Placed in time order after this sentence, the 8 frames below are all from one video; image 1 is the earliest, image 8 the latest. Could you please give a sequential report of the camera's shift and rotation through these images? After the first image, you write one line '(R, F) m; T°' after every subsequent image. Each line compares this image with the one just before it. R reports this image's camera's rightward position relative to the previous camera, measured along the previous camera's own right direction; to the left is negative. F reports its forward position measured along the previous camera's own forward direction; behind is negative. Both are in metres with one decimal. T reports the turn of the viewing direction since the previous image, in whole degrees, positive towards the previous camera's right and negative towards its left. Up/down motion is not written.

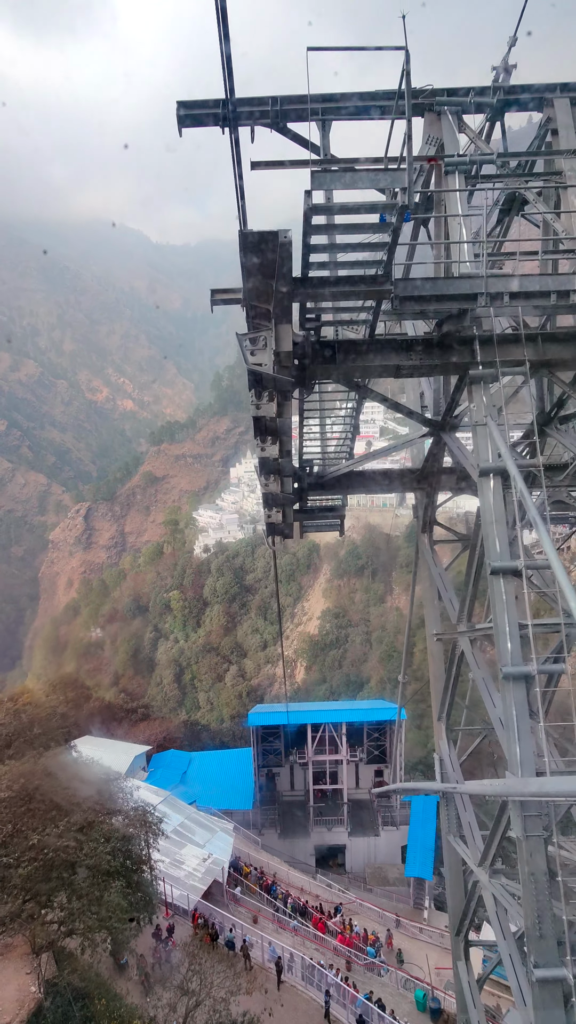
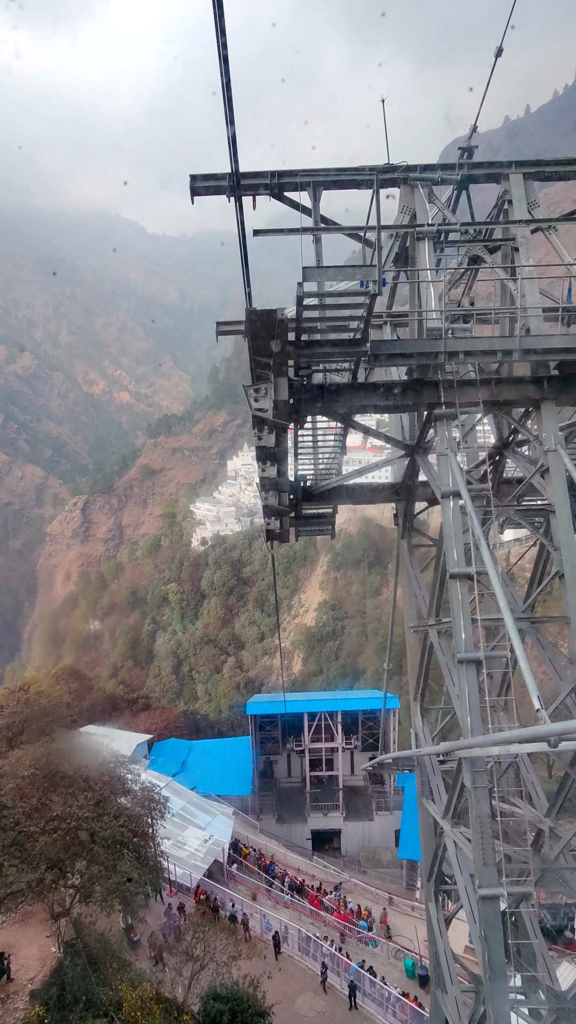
(0.0, -0.4) m; 0°
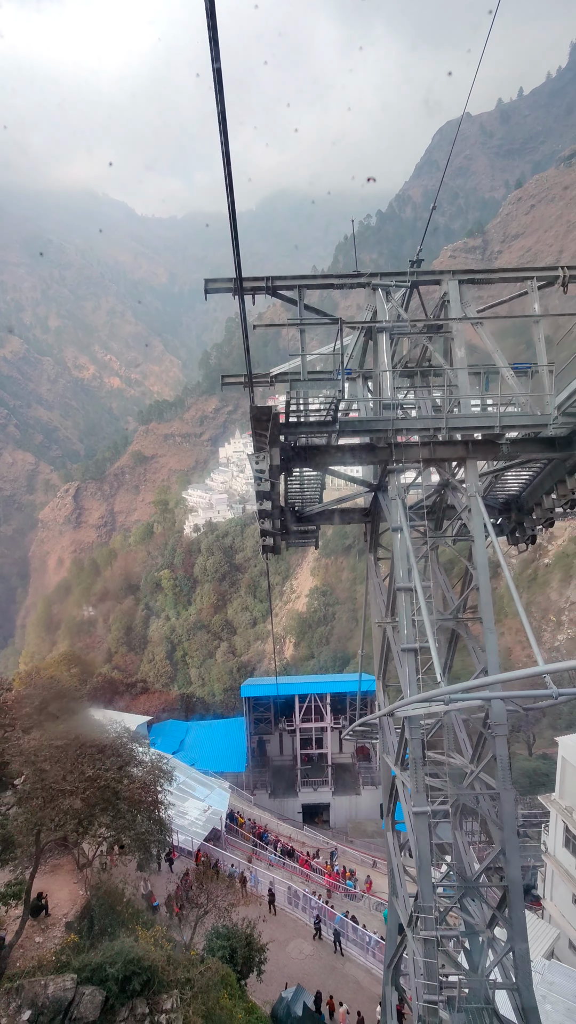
(0.0, -0.9) m; +1°
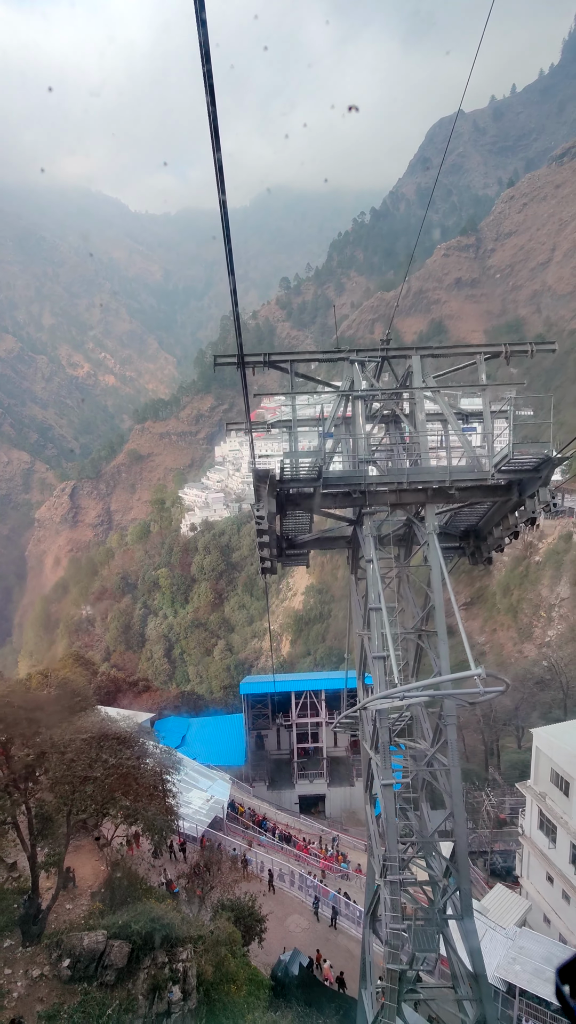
(0.0, -0.8) m; 0°
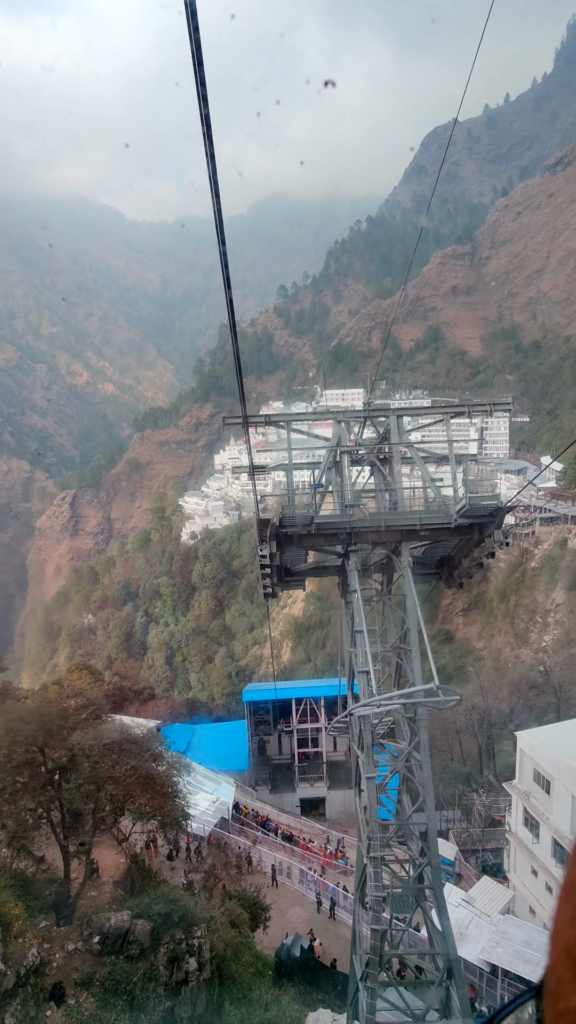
(0.0, -0.8) m; 0°
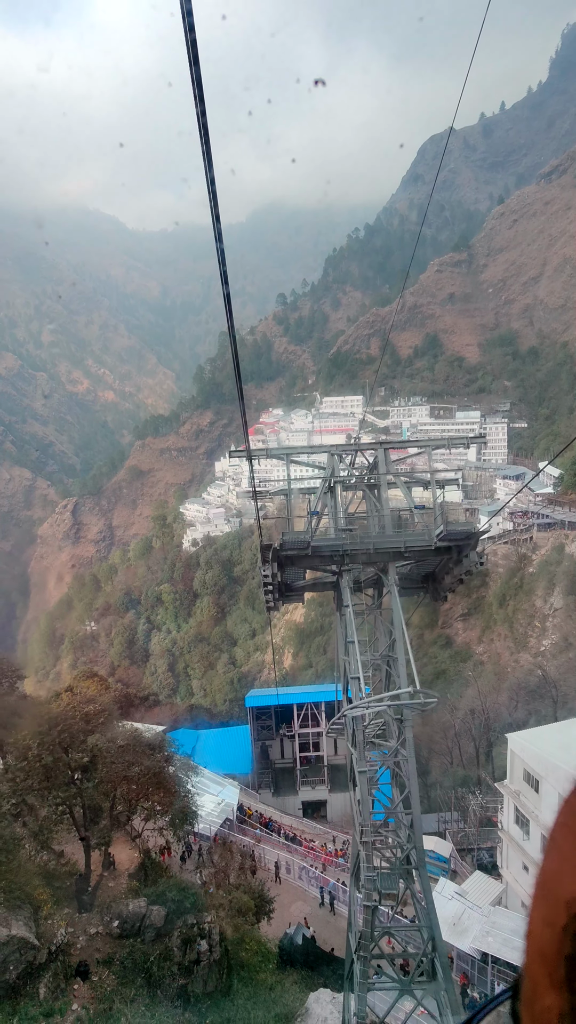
(0.0, -0.7) m; 0°
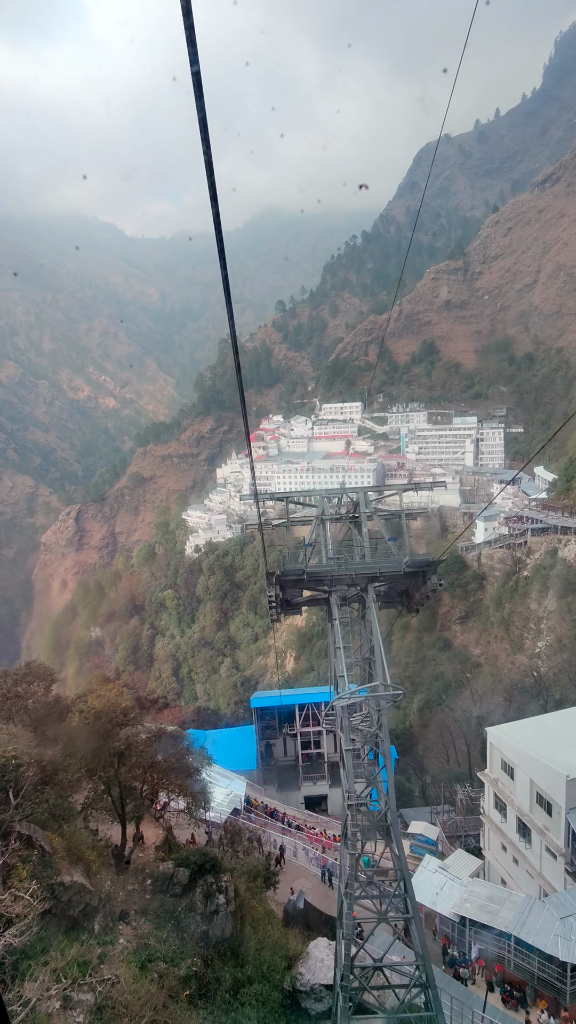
(0.0, -1.5) m; 0°
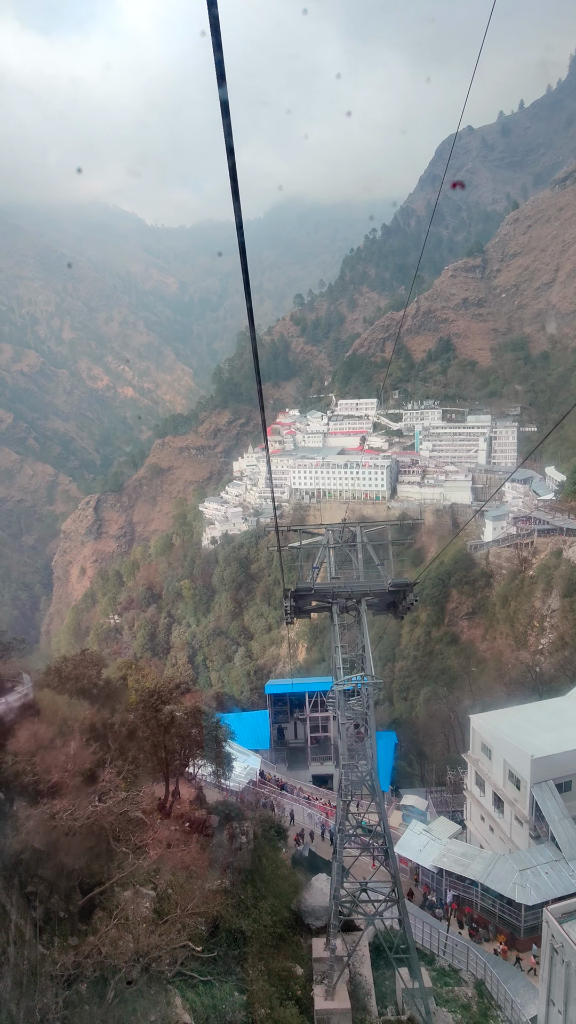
(0.0, -2.2) m; -1°
